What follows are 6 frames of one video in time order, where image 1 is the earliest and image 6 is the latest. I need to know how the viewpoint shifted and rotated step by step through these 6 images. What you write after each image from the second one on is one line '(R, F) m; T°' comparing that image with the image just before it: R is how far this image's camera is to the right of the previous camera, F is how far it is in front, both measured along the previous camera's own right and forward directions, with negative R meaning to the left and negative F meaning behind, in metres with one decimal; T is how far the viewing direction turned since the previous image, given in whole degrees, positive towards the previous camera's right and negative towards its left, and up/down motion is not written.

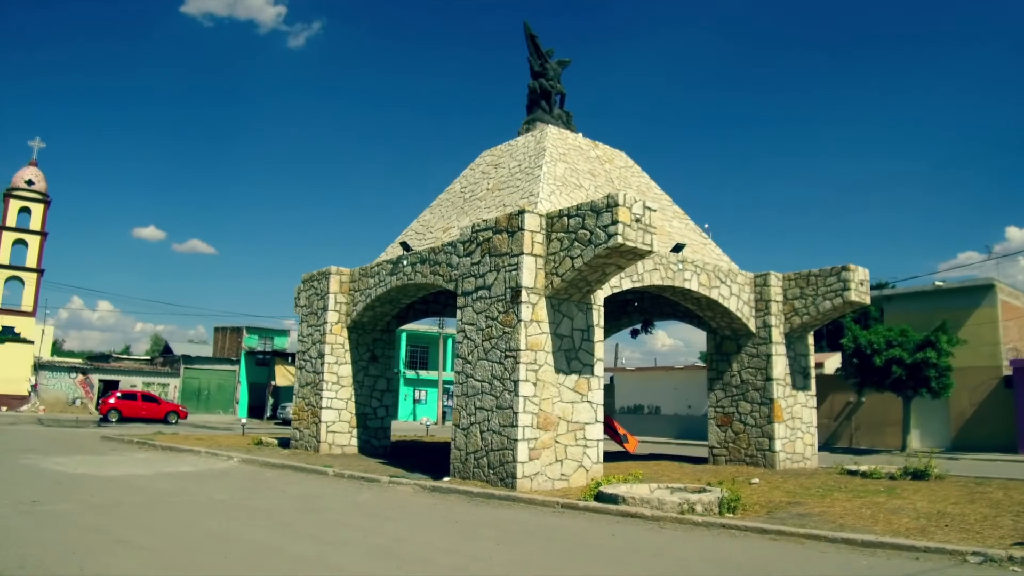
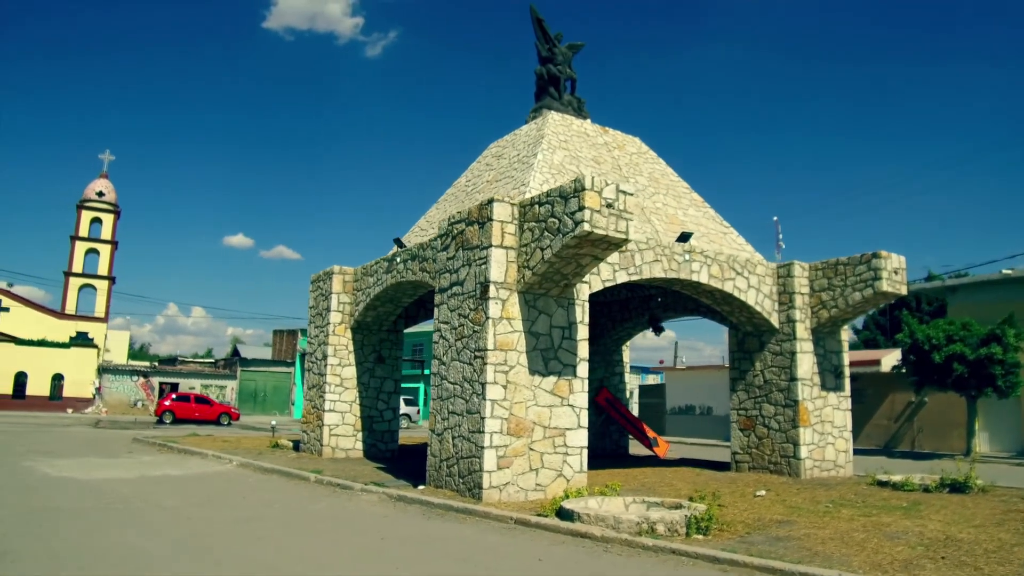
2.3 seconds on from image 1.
(+1.4, +0.8) m; -6°
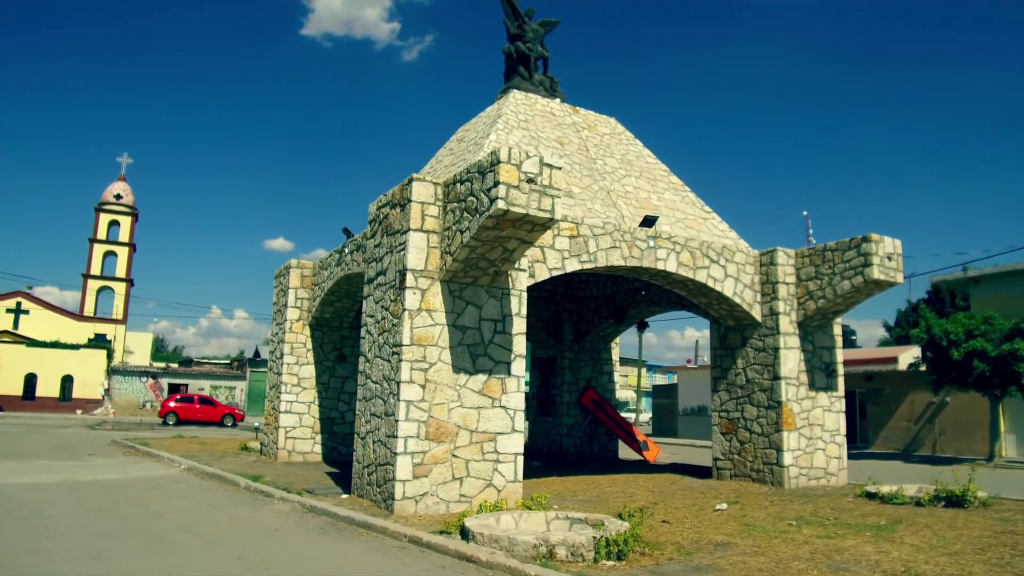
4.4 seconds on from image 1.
(+1.4, +1.0) m; -3°
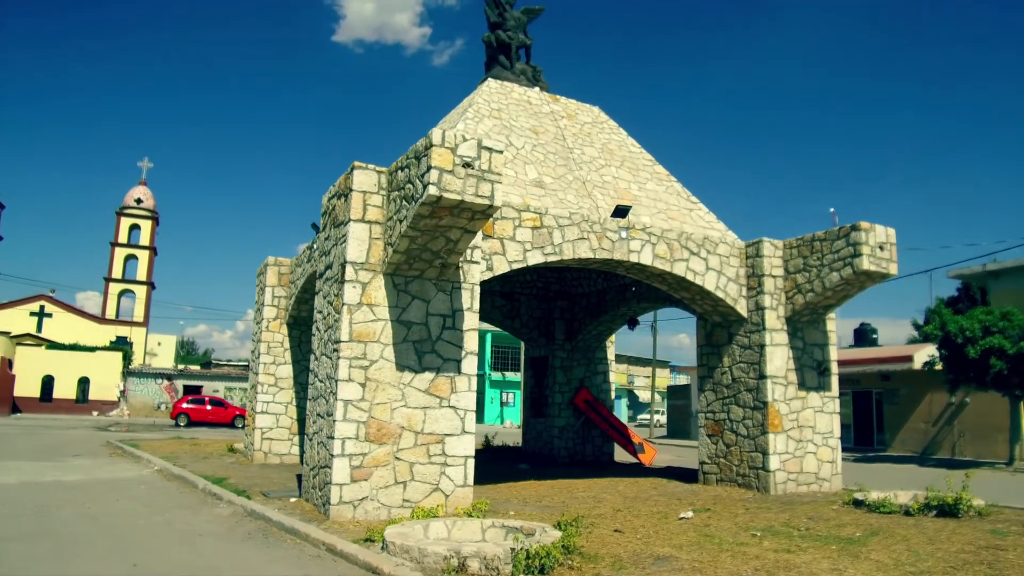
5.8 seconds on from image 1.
(+0.9, +0.5) m; -2°
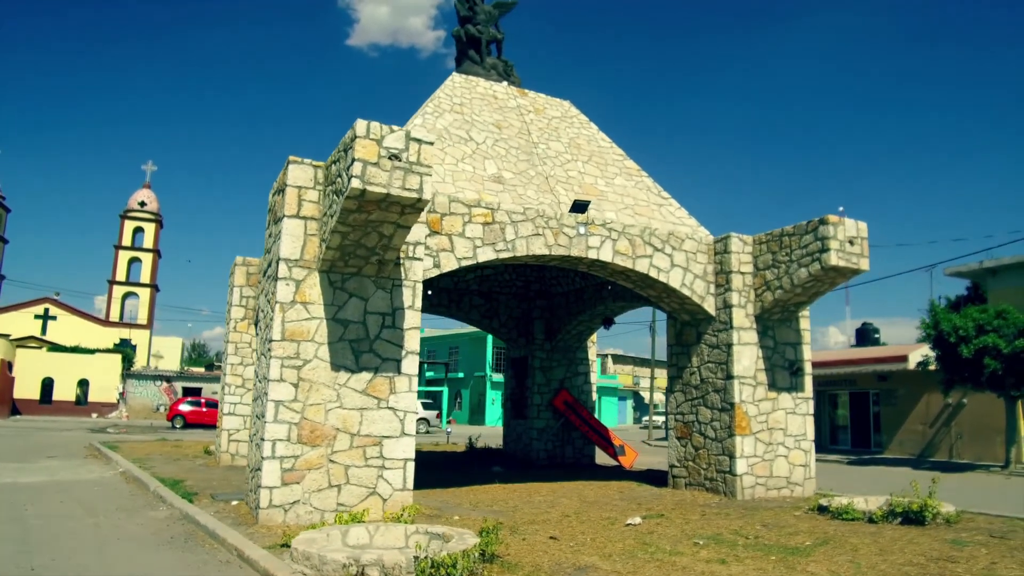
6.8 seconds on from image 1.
(+0.8, +0.3) m; -1°
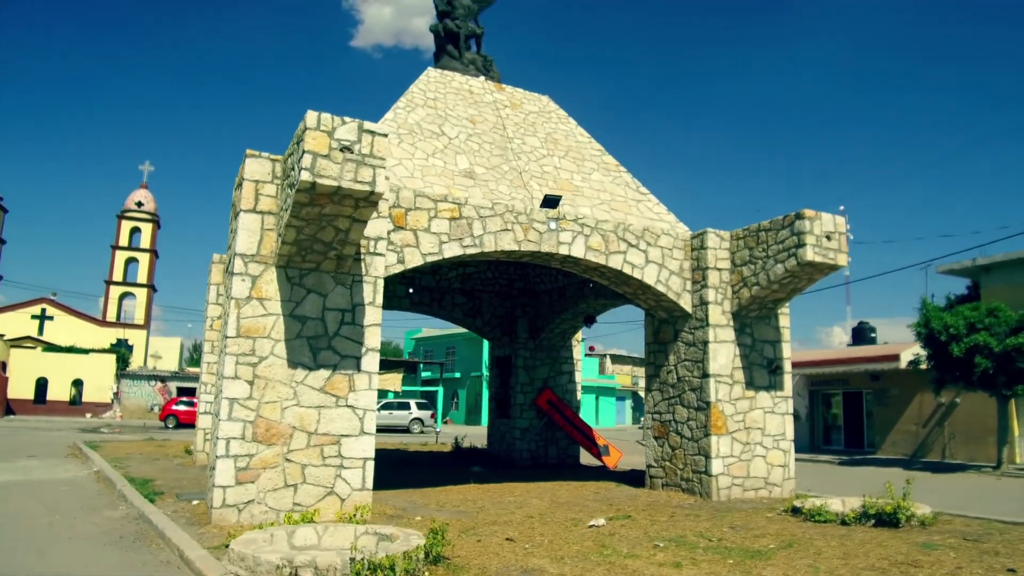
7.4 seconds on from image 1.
(+0.5, +0.2) m; 0°
